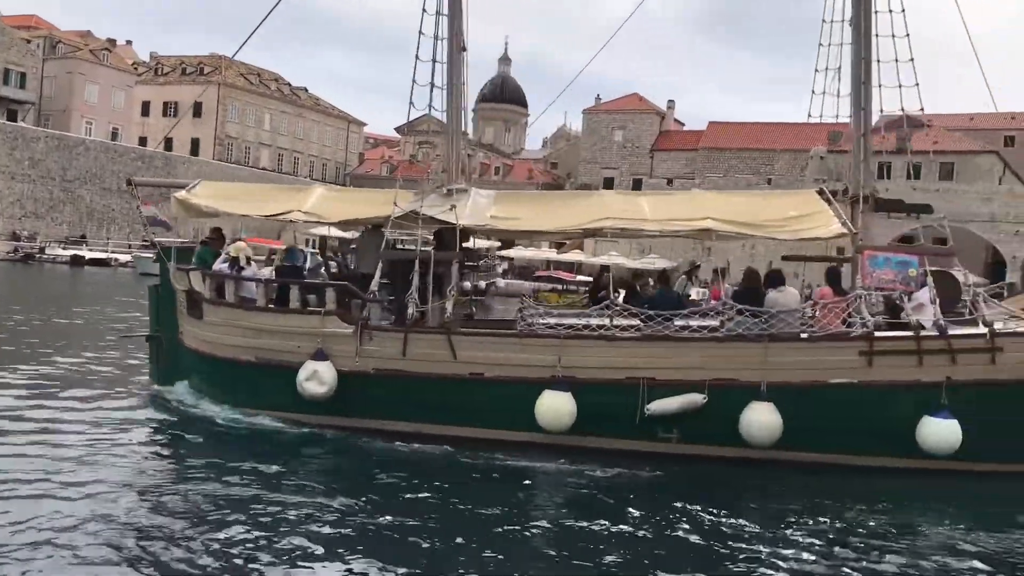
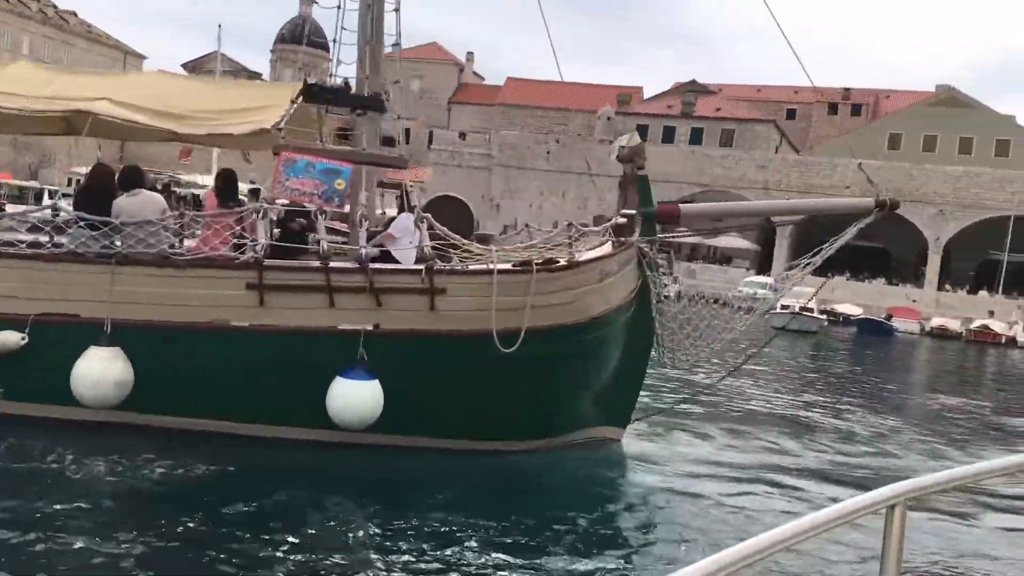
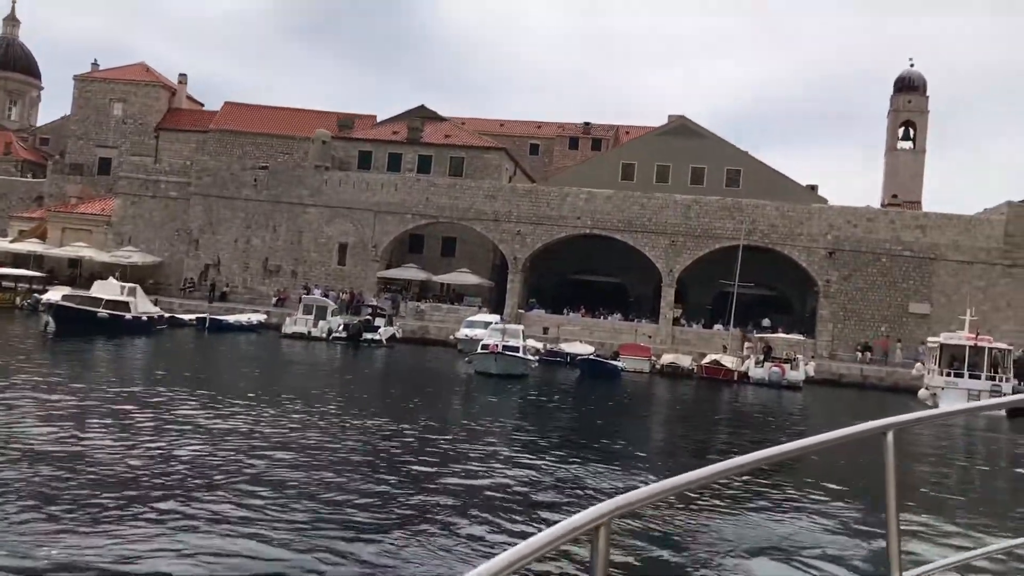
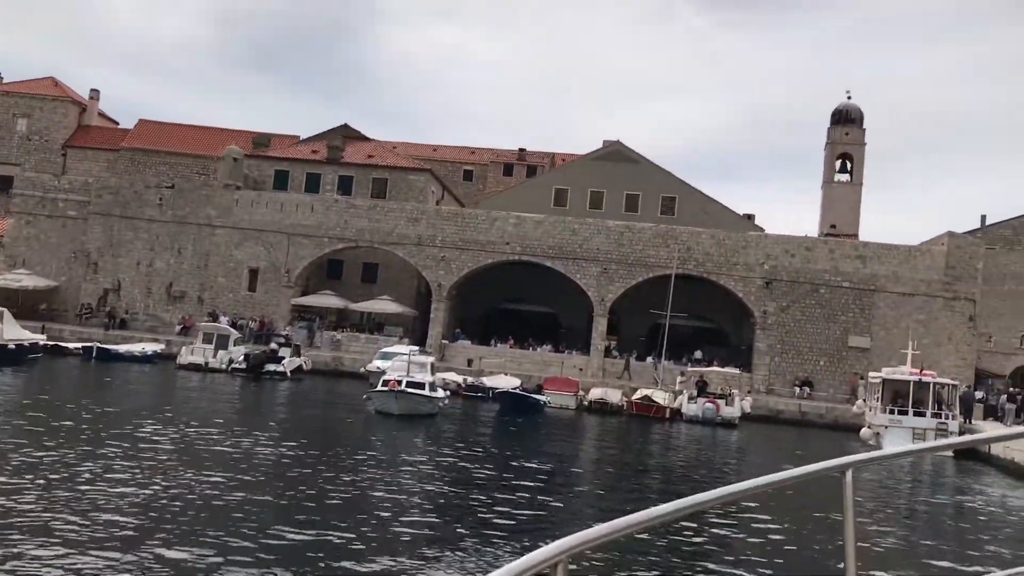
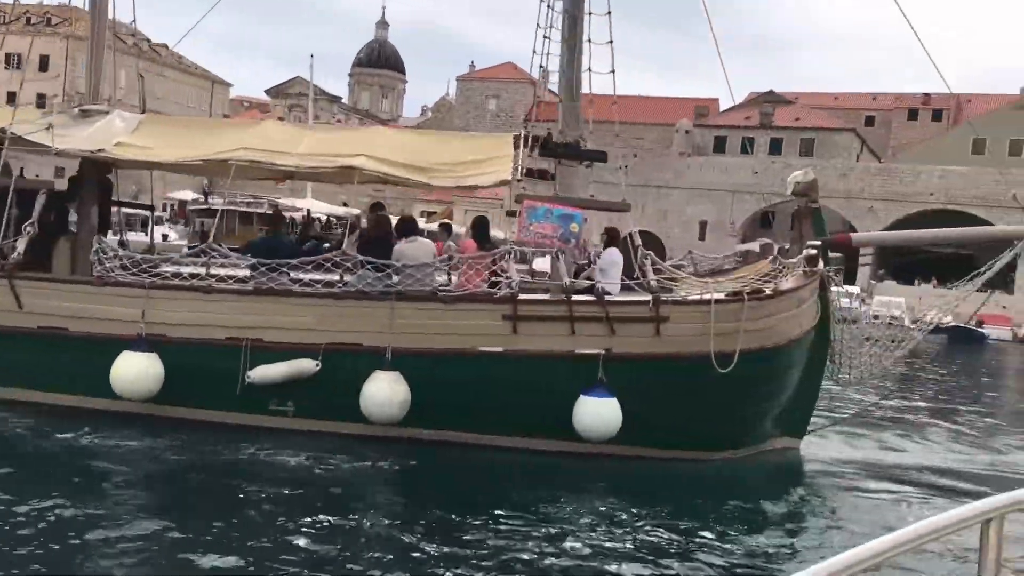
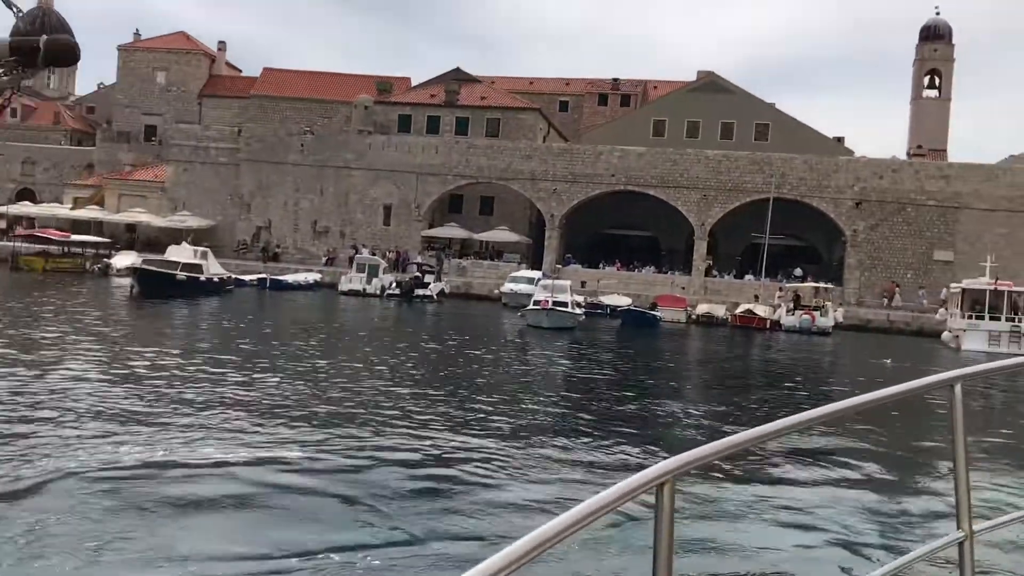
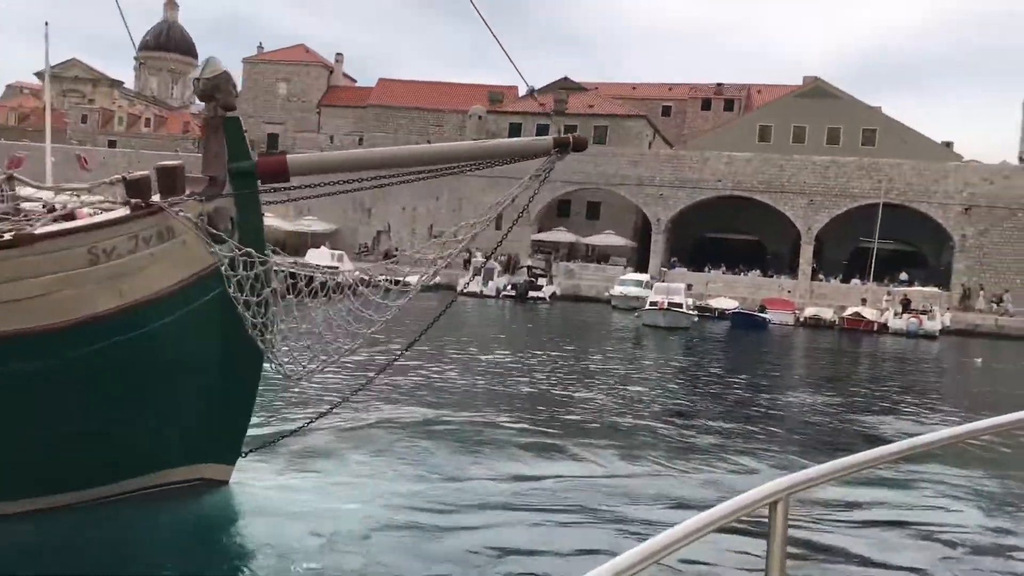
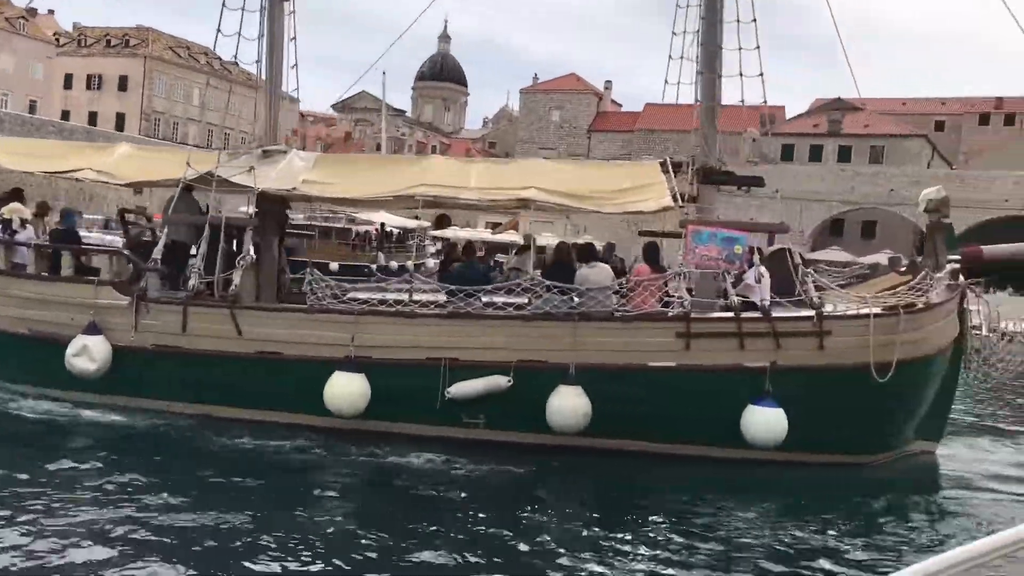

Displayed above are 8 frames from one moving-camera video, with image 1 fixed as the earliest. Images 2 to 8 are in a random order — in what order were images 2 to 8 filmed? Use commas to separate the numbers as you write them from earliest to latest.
8, 5, 2, 7, 6, 3, 4
